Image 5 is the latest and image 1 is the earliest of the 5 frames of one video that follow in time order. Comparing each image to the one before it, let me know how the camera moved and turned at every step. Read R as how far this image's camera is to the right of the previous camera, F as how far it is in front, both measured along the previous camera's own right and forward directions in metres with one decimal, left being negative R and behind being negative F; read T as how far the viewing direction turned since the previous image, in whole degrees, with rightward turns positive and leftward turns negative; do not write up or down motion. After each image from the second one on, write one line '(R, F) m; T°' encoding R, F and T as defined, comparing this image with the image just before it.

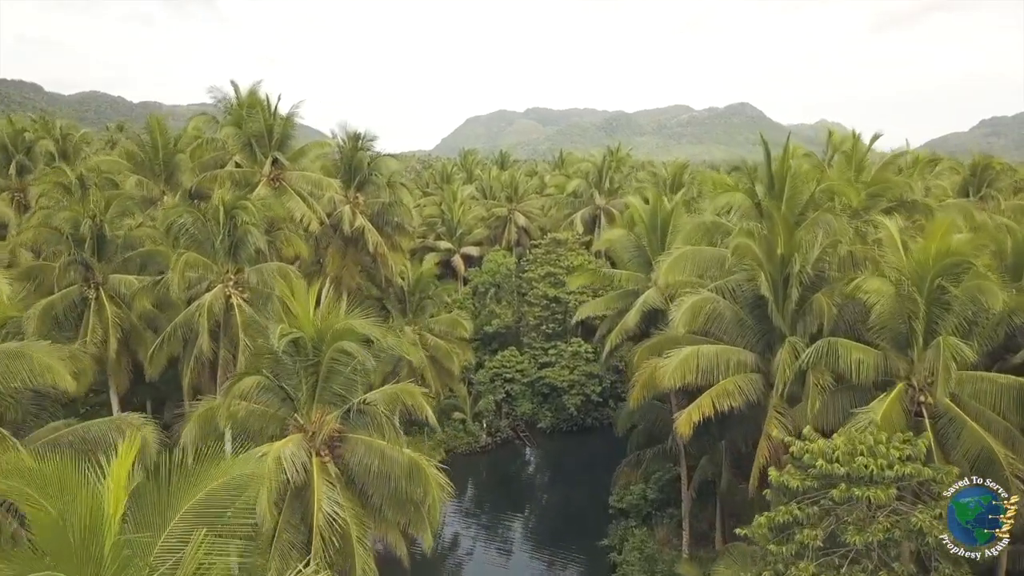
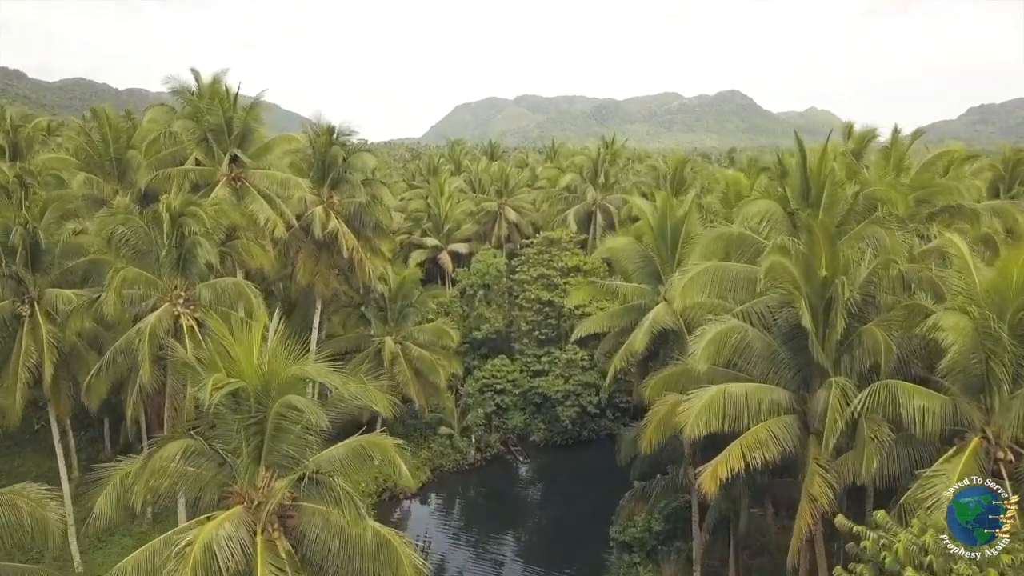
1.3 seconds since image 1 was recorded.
(0.0, +2.3) m; +1°
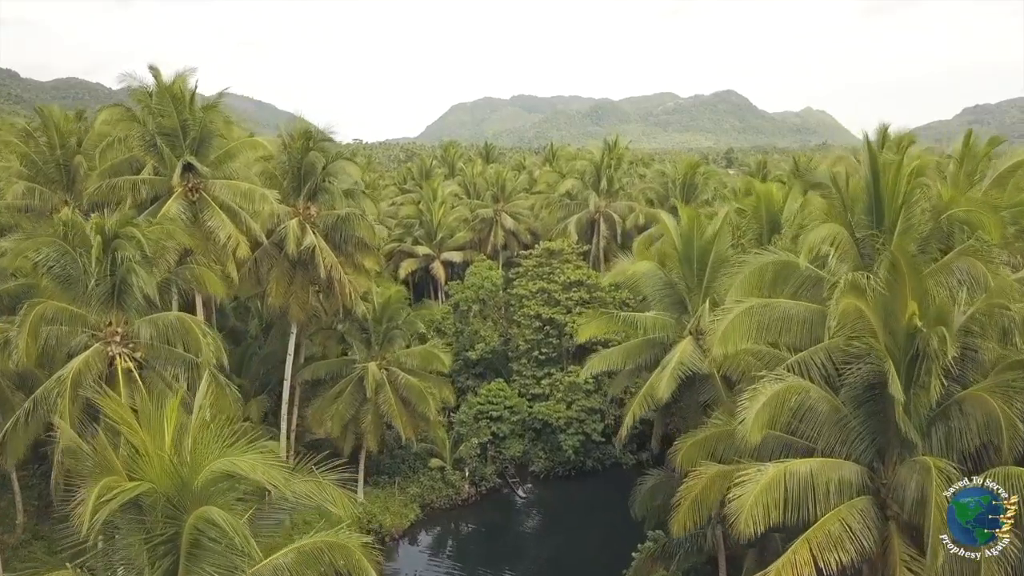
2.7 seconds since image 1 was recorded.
(-0.1, +2.6) m; 0°
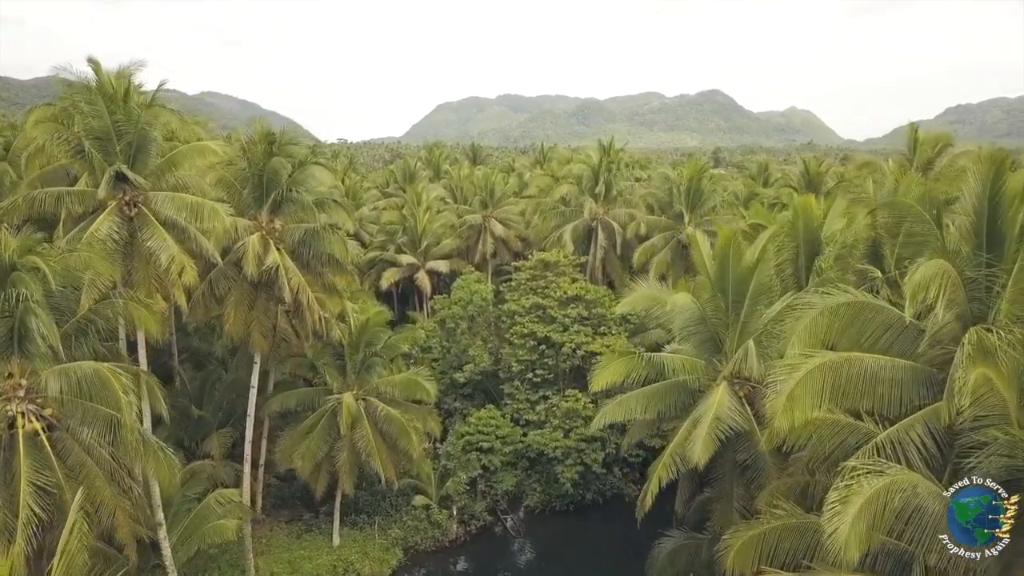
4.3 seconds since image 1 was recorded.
(-0.2, +2.5) m; +1°
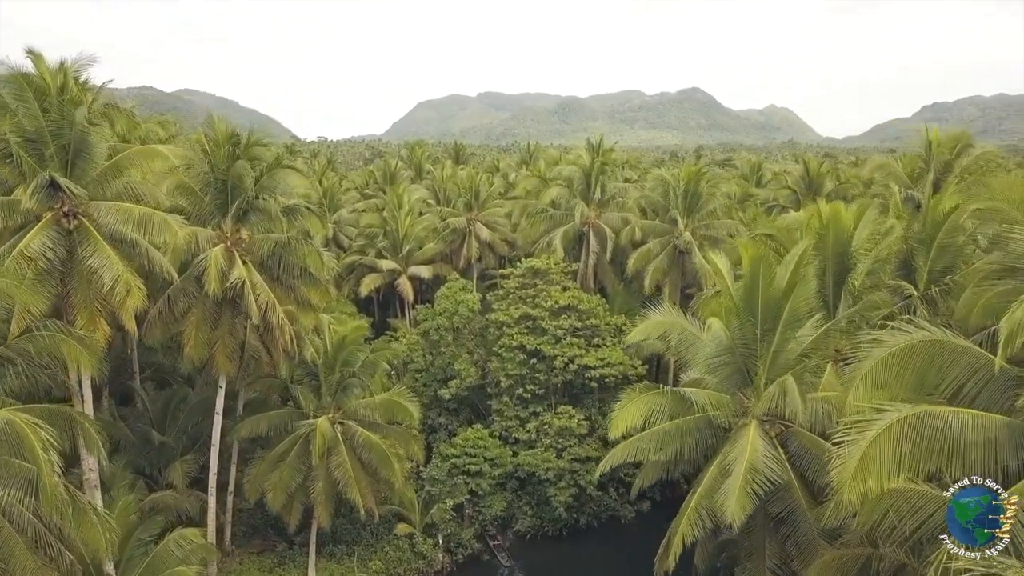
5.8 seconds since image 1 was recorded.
(-0.2, +1.7) m; +2°
